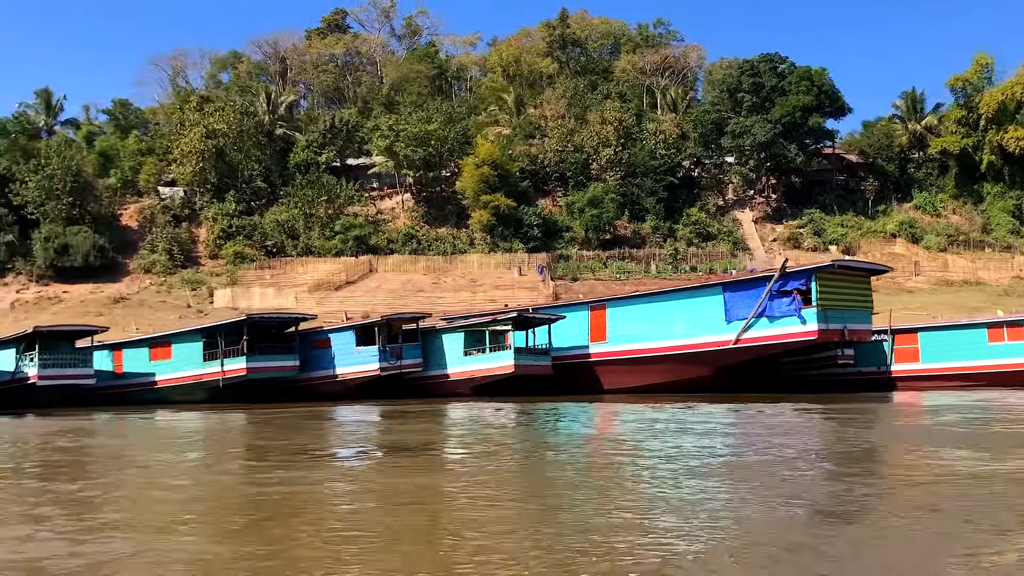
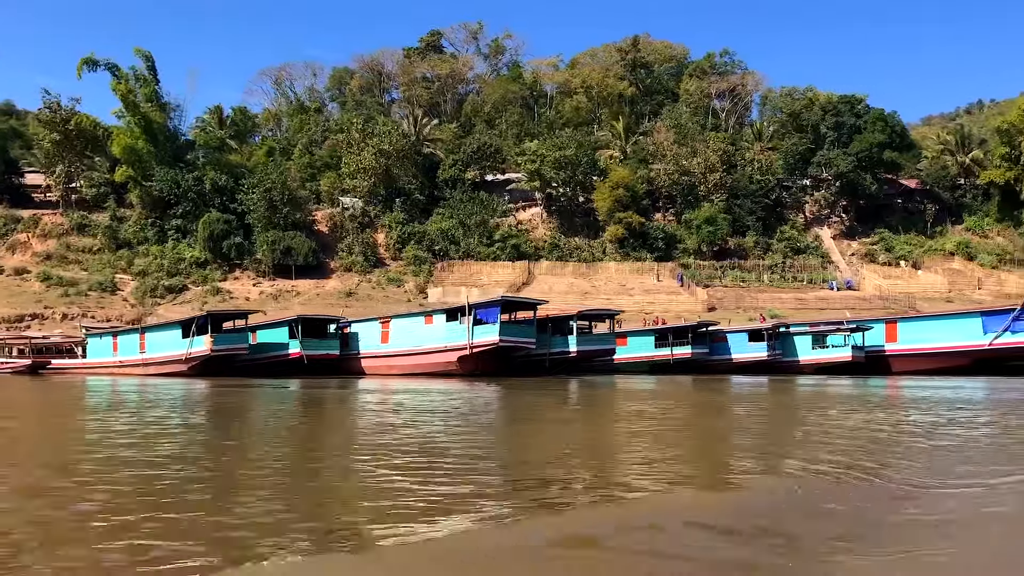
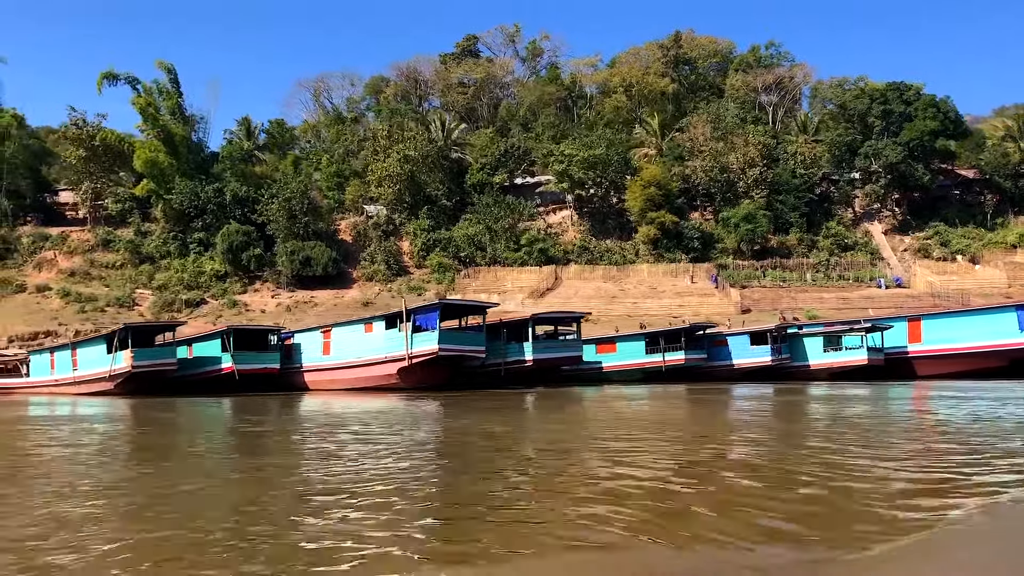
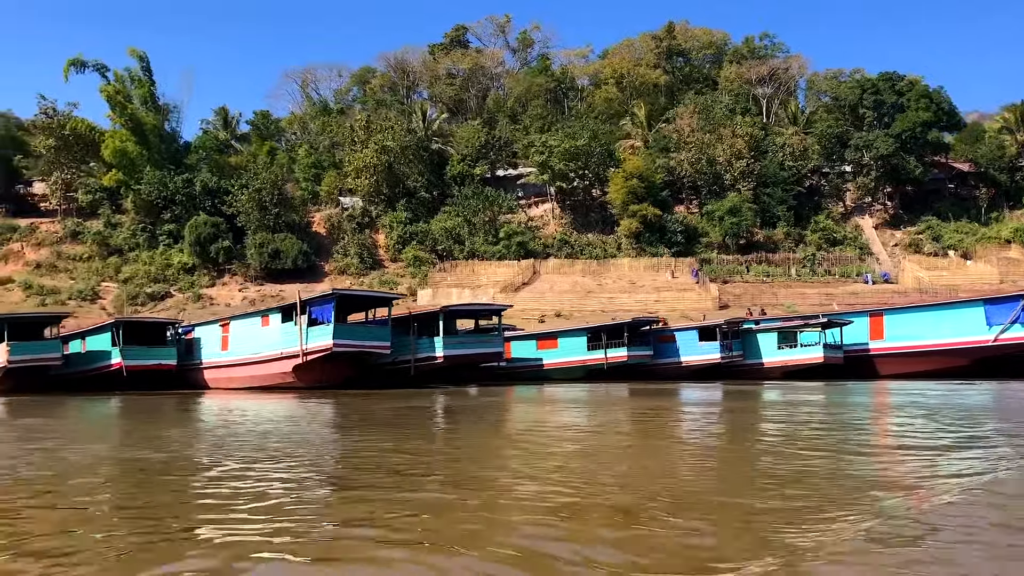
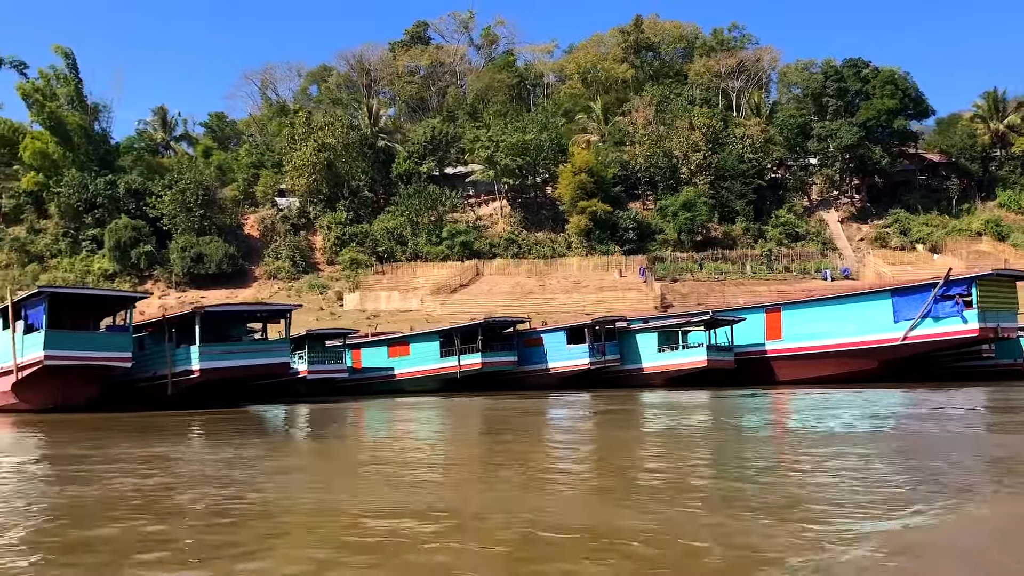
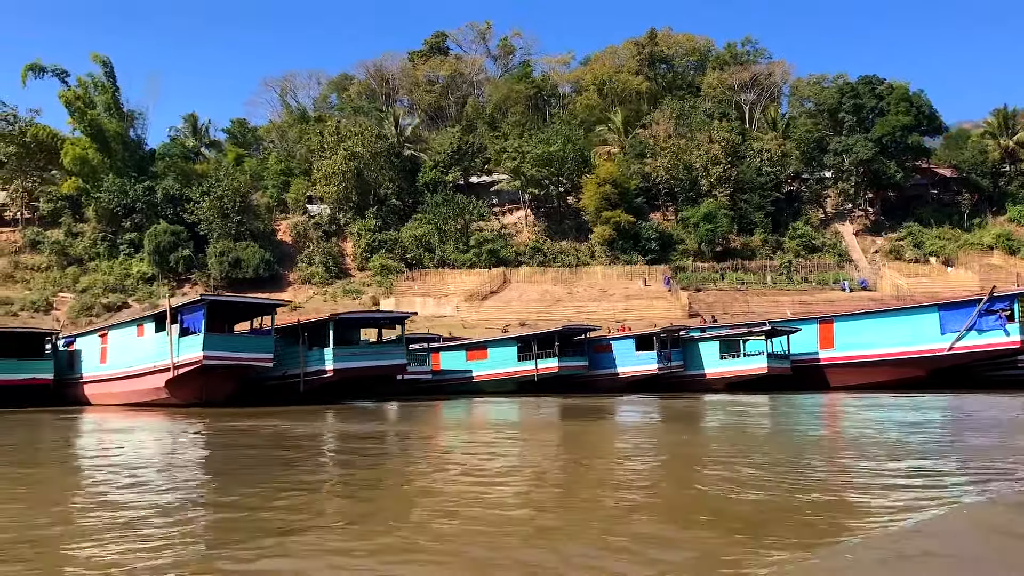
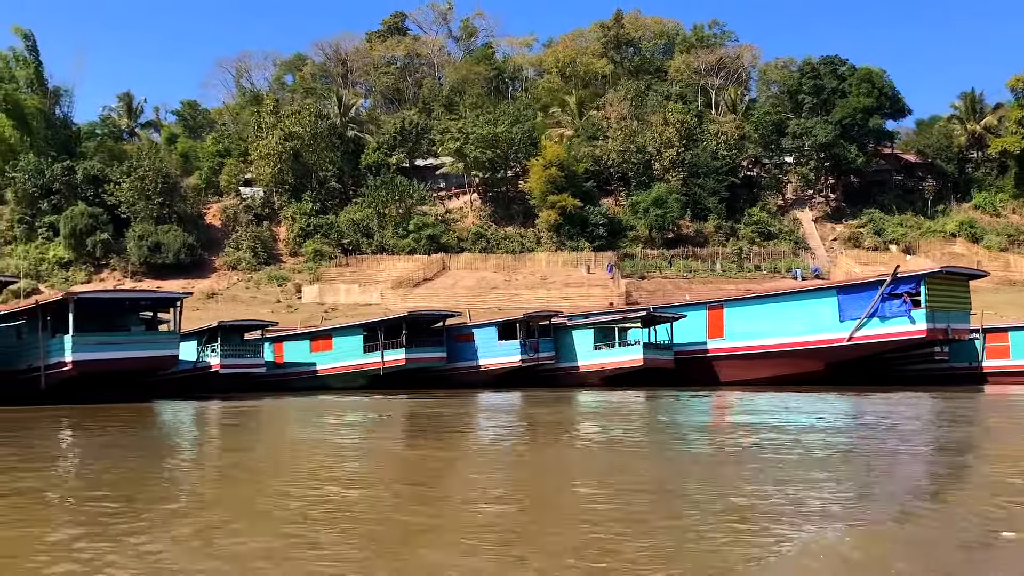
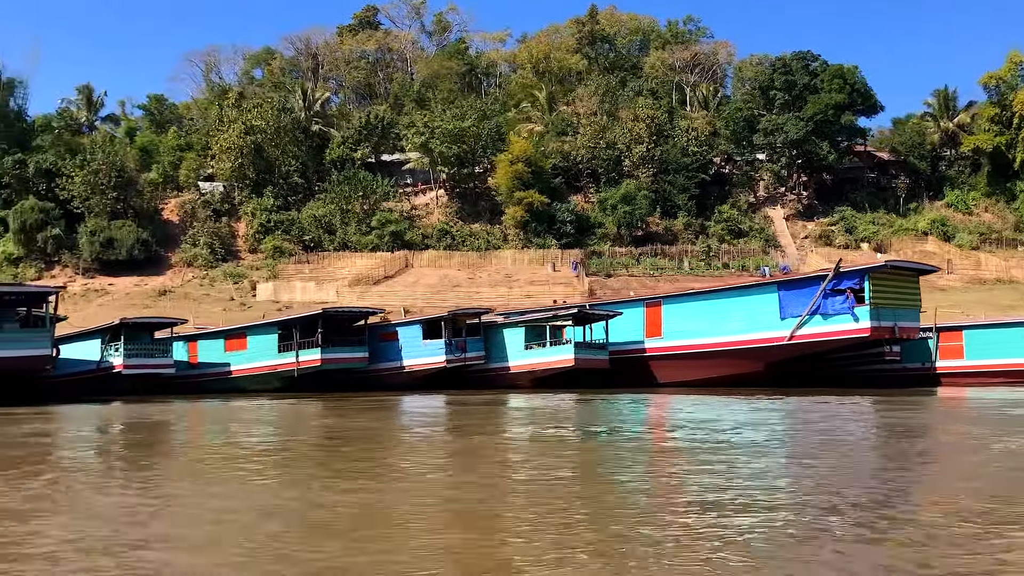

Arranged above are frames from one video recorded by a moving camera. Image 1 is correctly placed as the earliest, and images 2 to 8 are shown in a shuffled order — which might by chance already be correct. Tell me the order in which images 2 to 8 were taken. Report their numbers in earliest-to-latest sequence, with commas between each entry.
8, 7, 5, 6, 4, 3, 2
